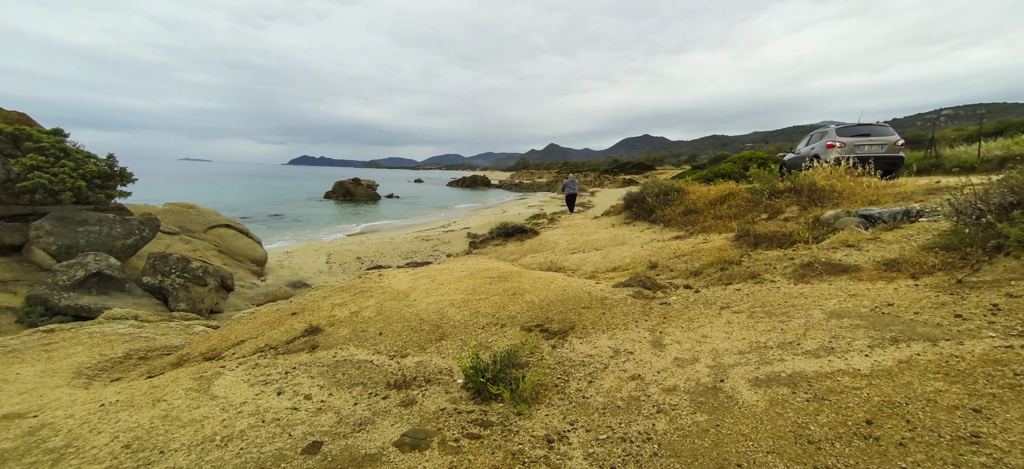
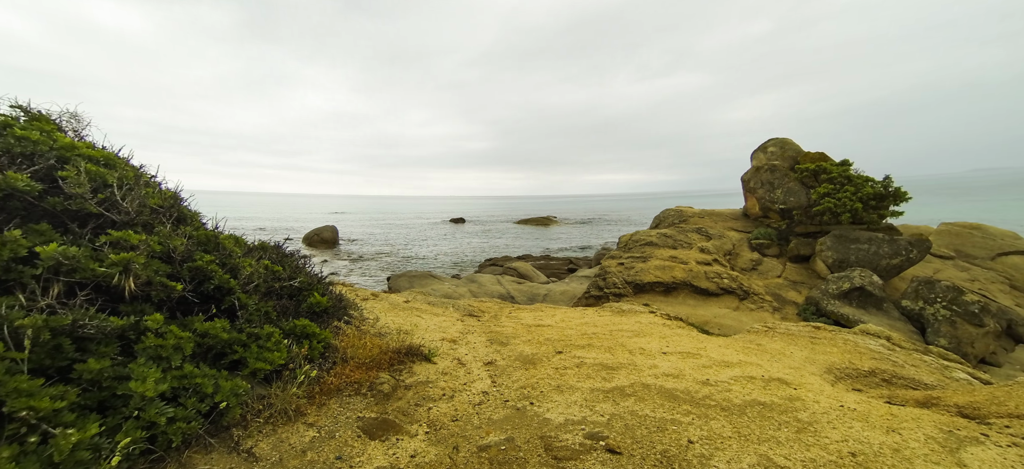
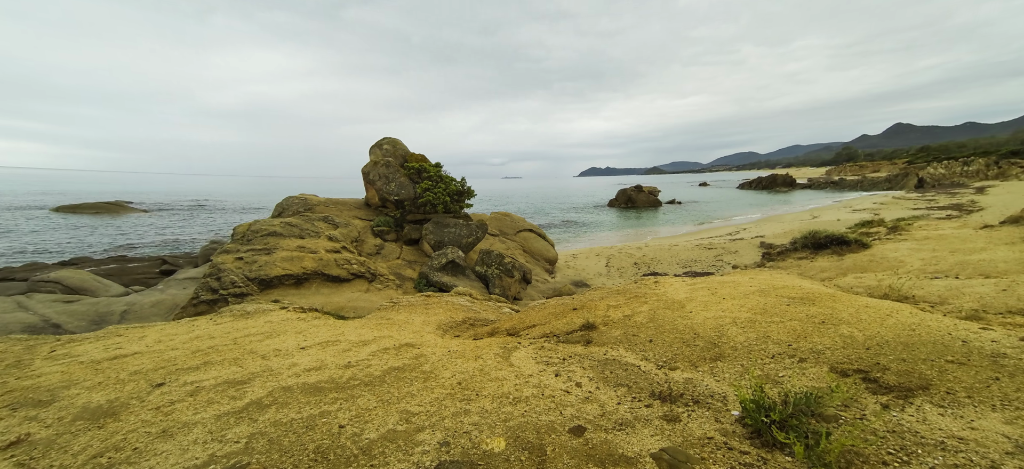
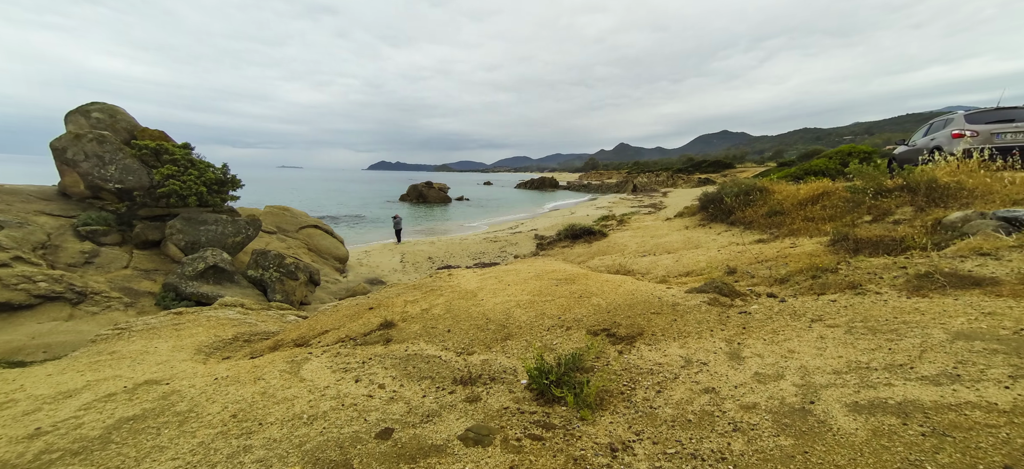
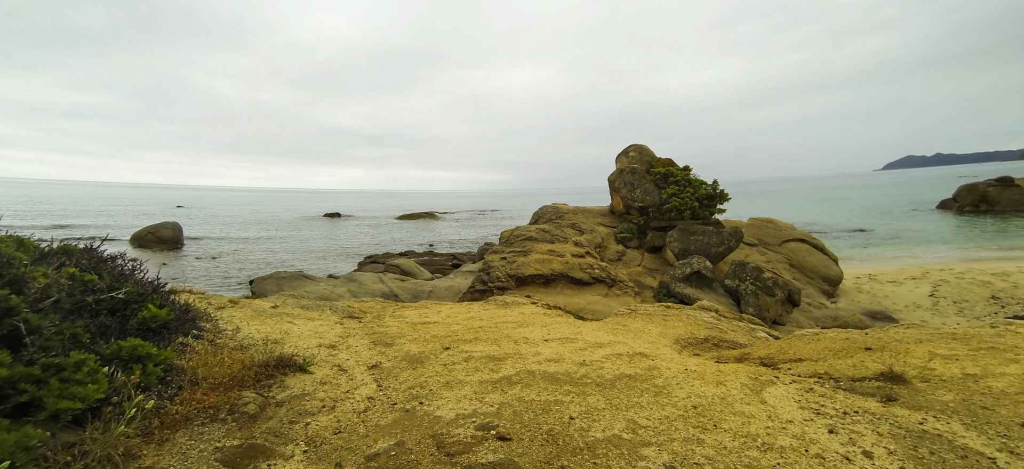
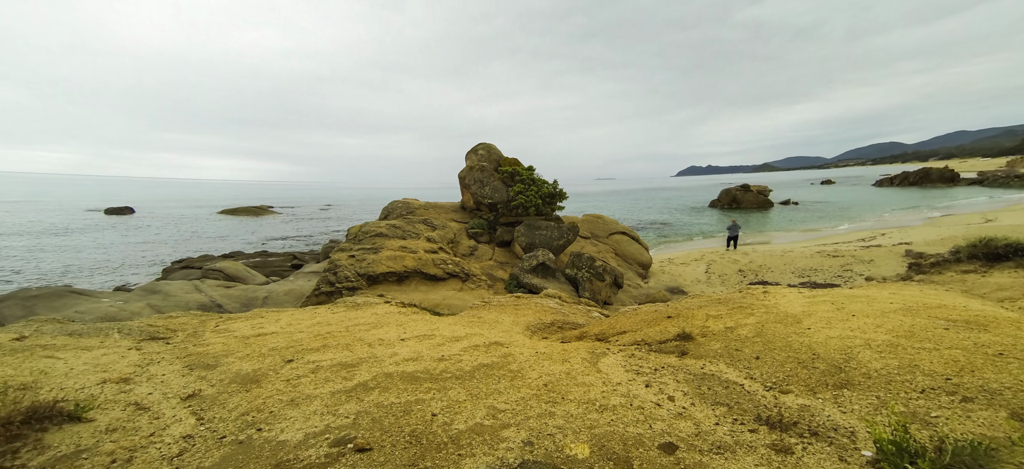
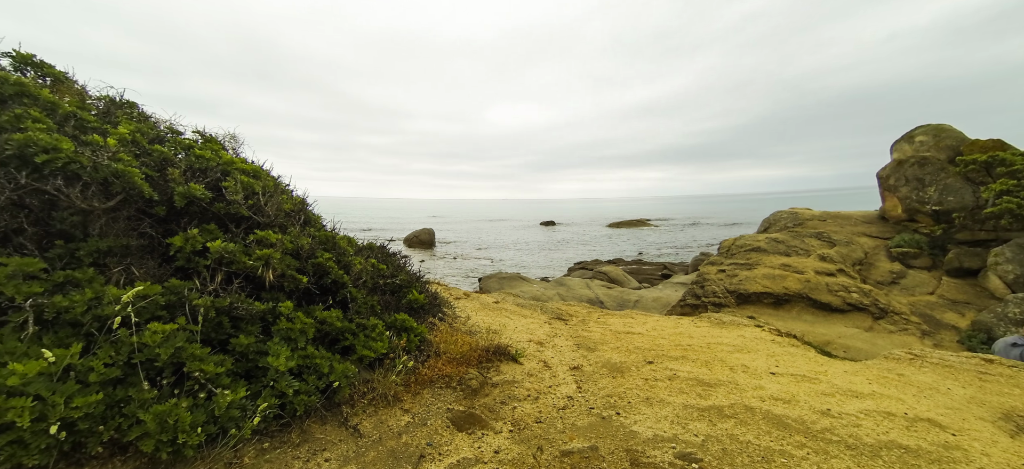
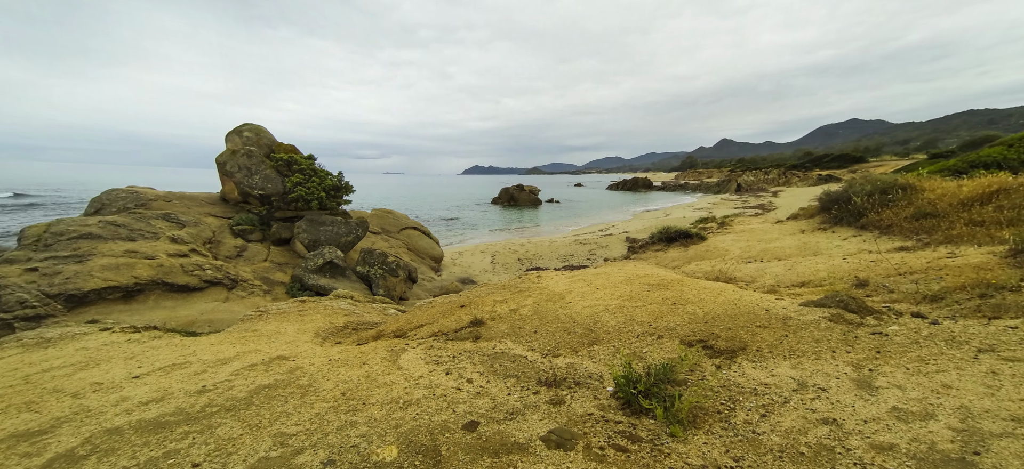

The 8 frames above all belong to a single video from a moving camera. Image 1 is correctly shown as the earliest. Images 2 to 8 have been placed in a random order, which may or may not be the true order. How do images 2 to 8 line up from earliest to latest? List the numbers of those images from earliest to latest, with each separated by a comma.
4, 8, 3, 6, 5, 2, 7
